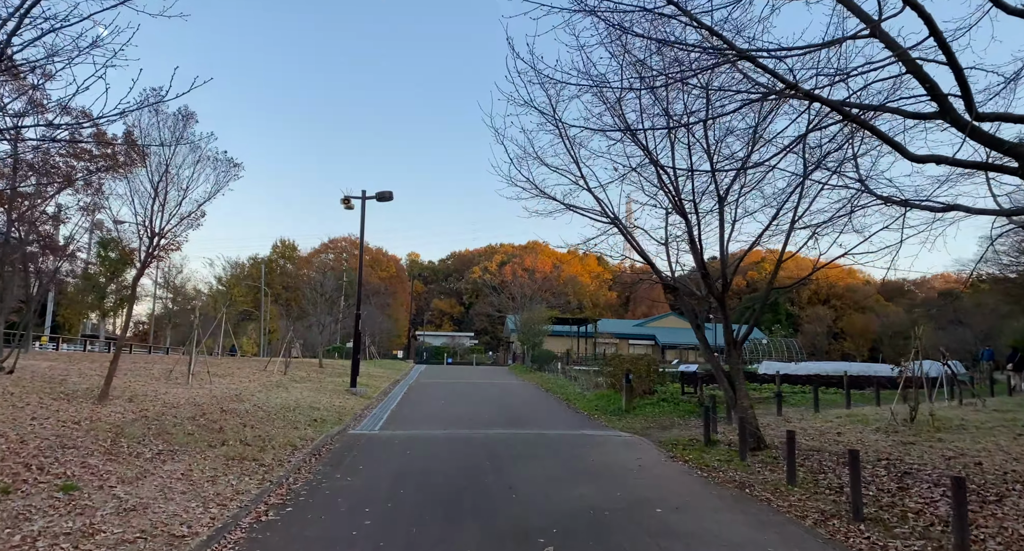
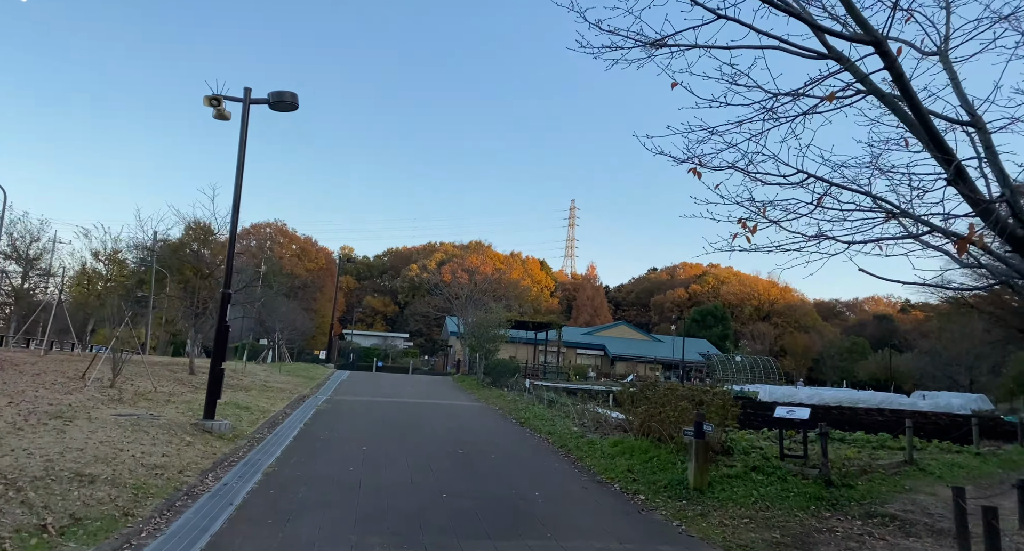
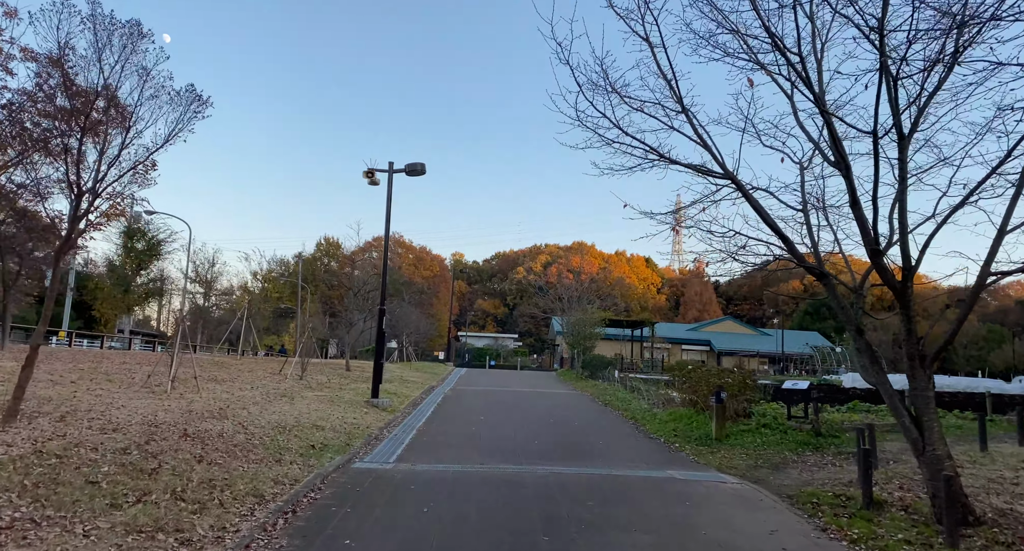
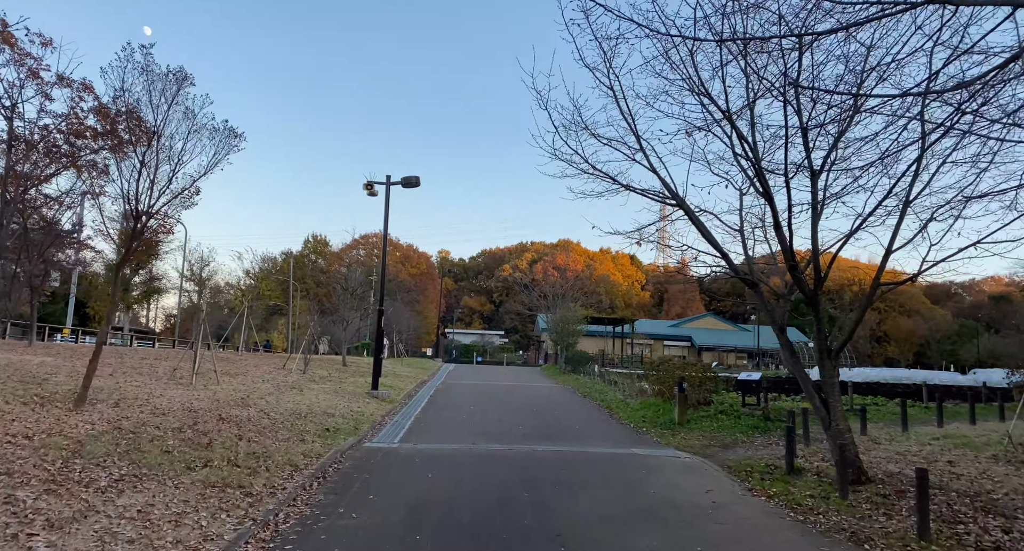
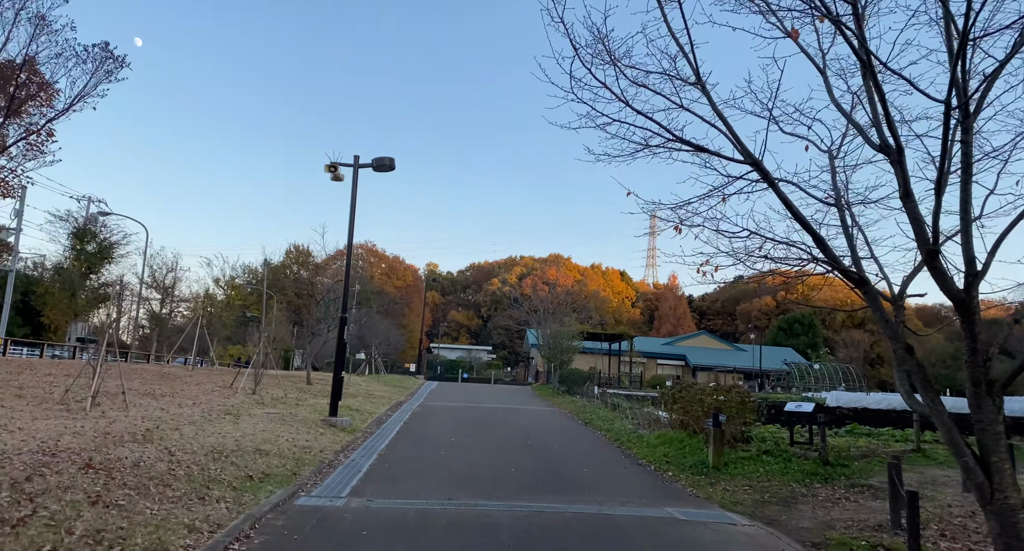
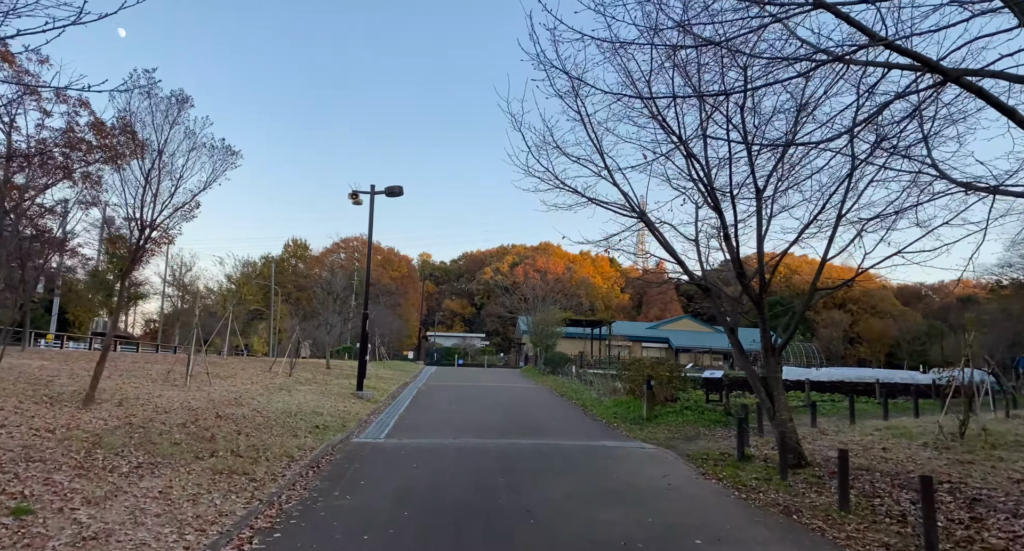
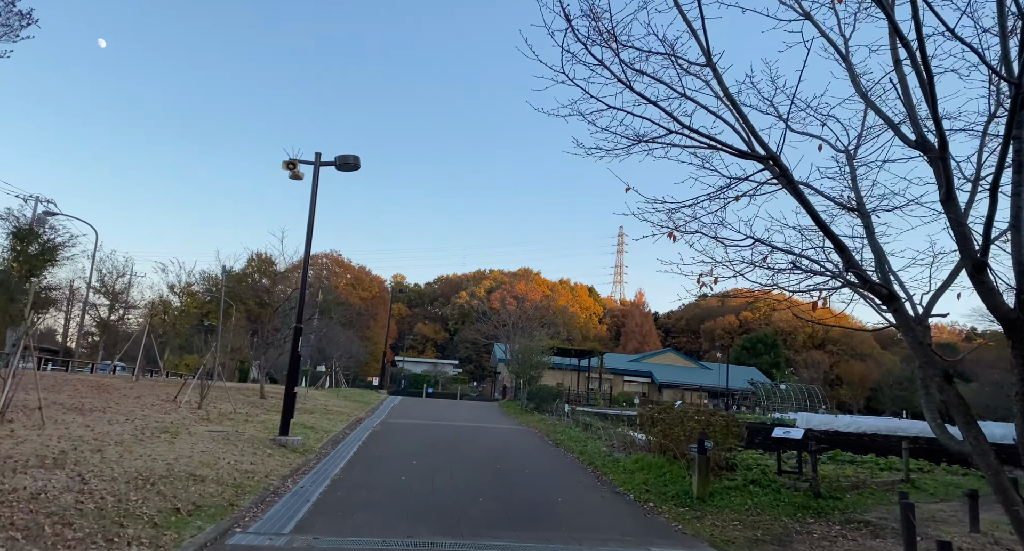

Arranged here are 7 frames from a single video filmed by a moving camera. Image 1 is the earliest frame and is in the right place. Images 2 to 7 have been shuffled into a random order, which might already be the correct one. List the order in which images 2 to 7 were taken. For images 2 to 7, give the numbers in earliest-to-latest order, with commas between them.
6, 4, 3, 5, 7, 2
